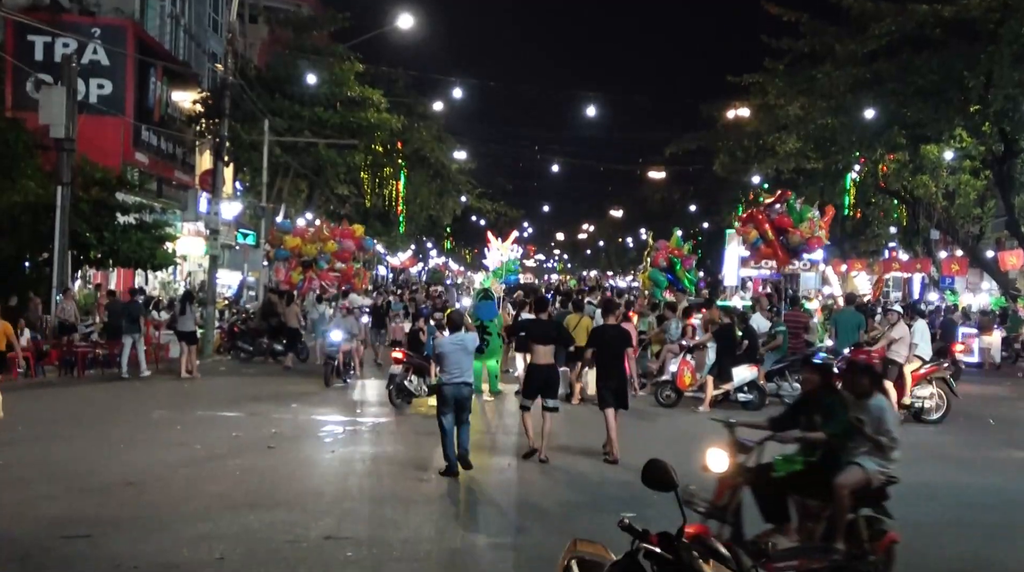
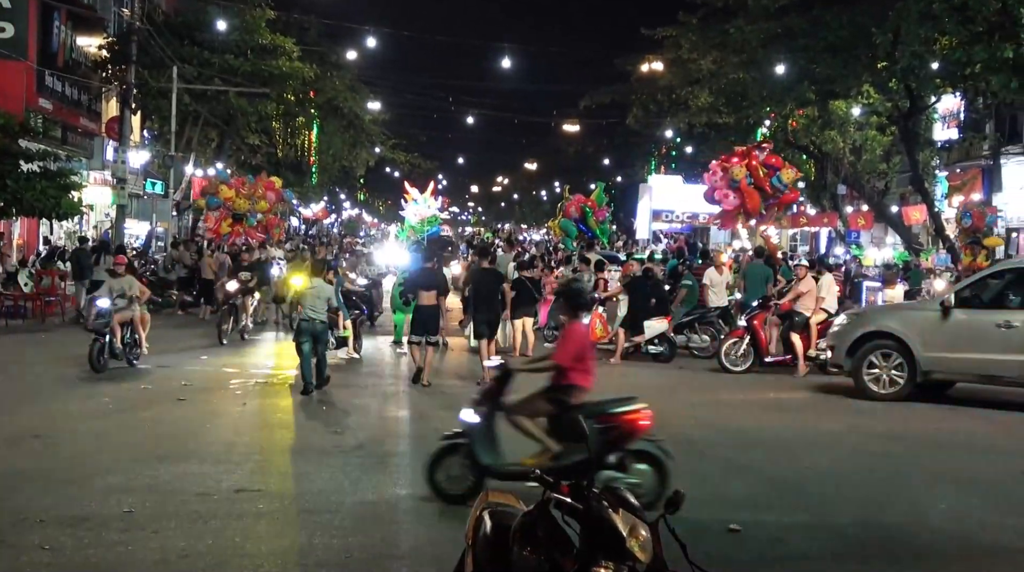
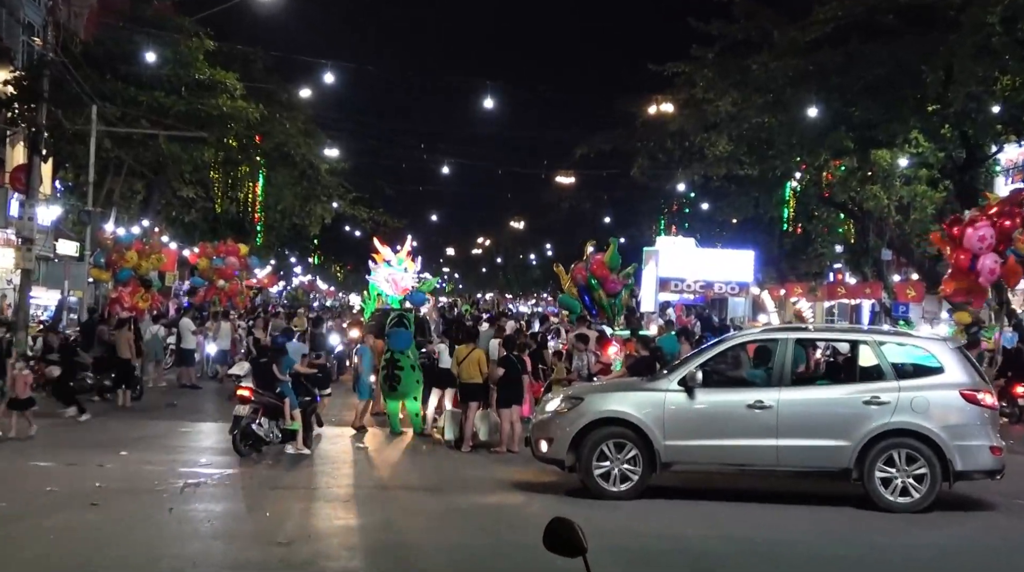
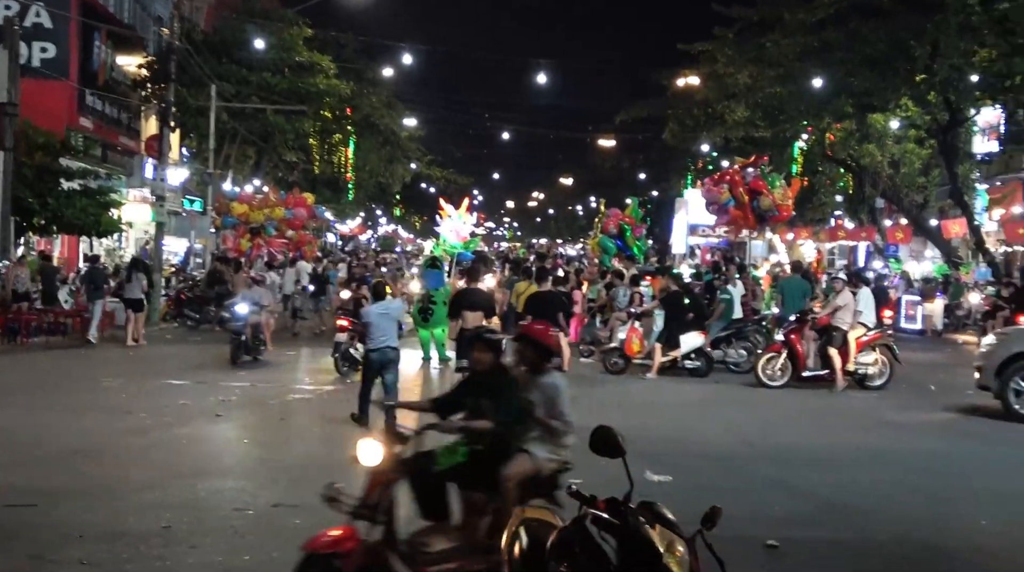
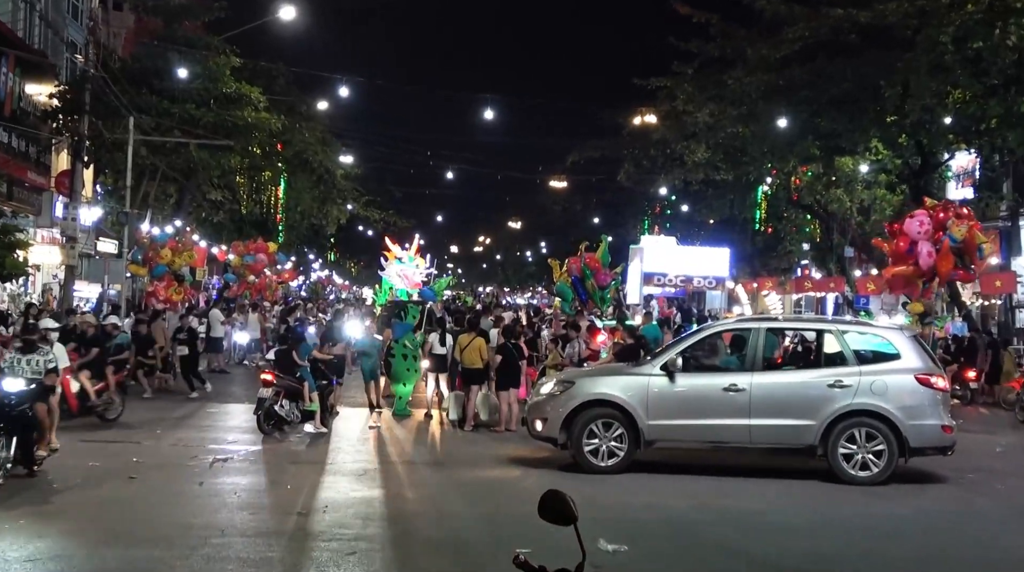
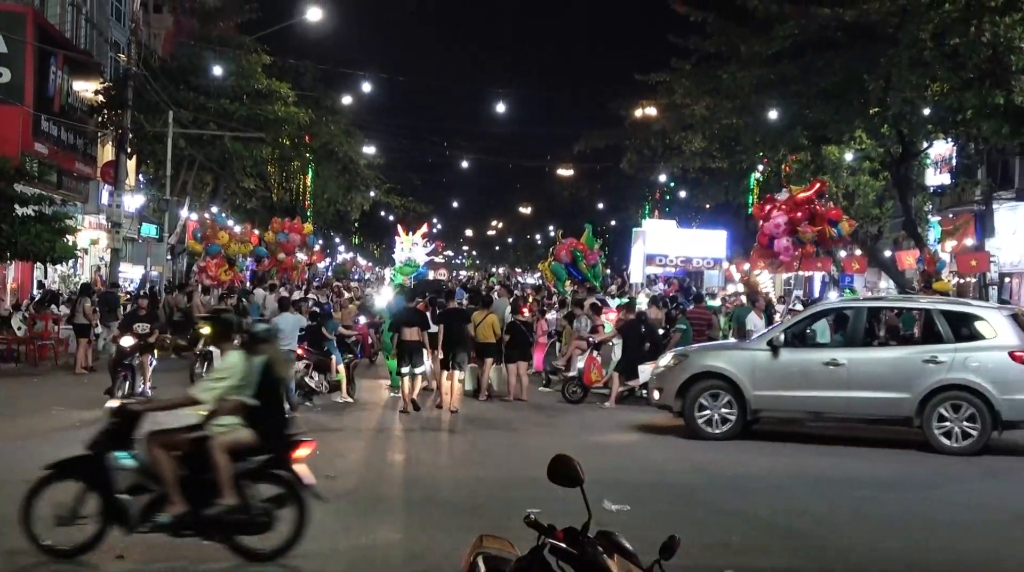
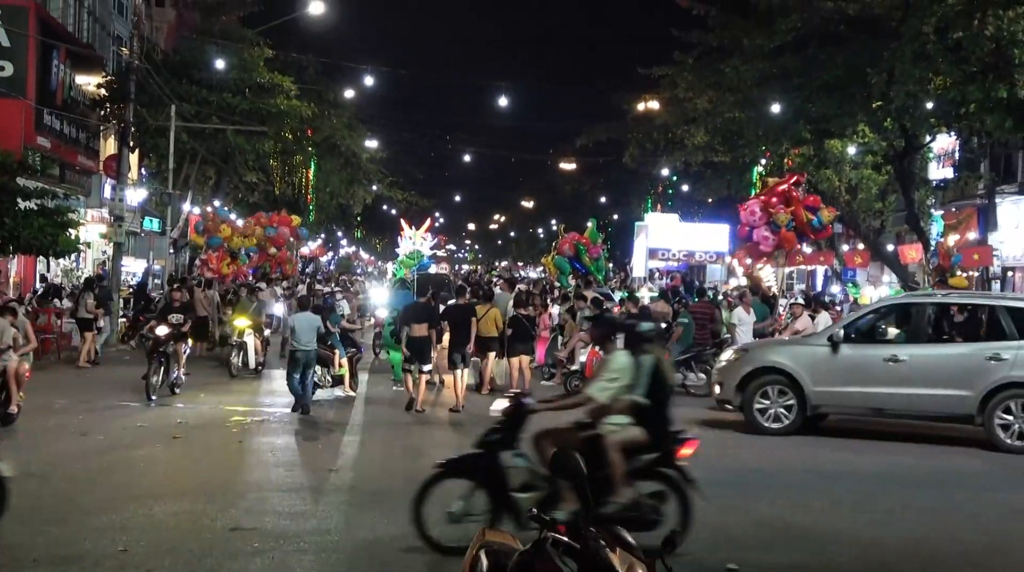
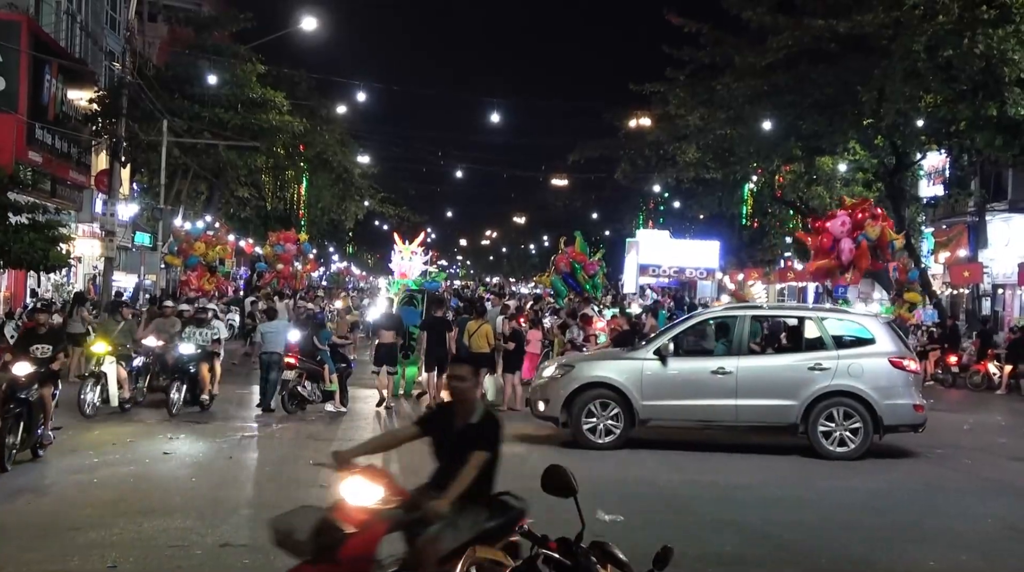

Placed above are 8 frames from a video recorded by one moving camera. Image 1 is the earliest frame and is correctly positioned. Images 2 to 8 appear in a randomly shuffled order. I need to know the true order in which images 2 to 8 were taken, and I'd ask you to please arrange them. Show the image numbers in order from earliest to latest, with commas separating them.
4, 2, 7, 6, 8, 5, 3
